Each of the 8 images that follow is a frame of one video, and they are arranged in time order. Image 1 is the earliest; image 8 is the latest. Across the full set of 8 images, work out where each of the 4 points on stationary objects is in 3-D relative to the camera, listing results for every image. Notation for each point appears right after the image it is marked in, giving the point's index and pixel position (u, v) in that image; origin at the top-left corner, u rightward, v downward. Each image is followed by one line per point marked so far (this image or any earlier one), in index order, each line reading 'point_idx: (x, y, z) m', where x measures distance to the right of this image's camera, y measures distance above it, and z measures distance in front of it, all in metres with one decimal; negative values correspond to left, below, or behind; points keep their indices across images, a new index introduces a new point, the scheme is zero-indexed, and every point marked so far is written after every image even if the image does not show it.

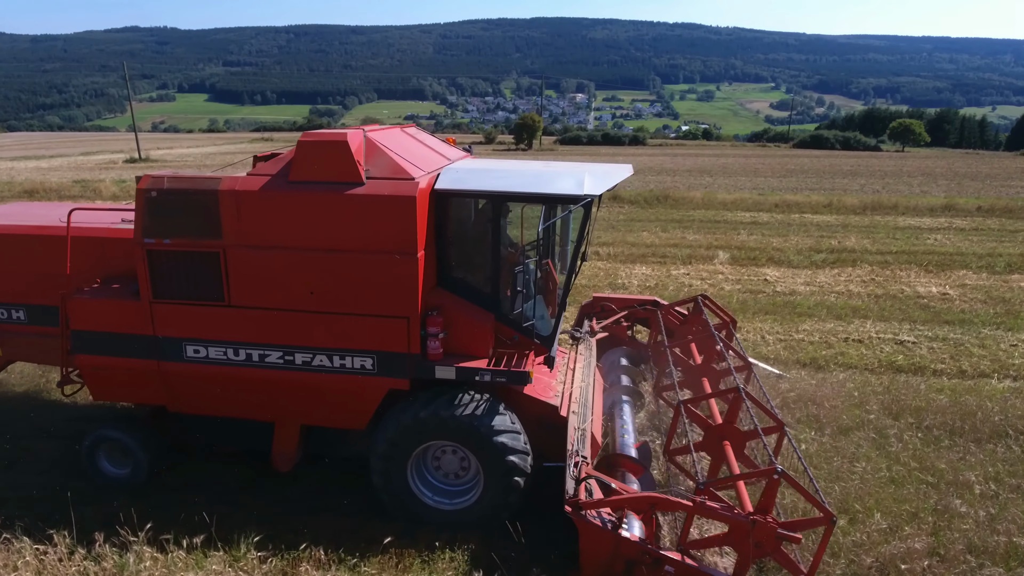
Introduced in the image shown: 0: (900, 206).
0: (+7.5, +1.6, +12.7) m
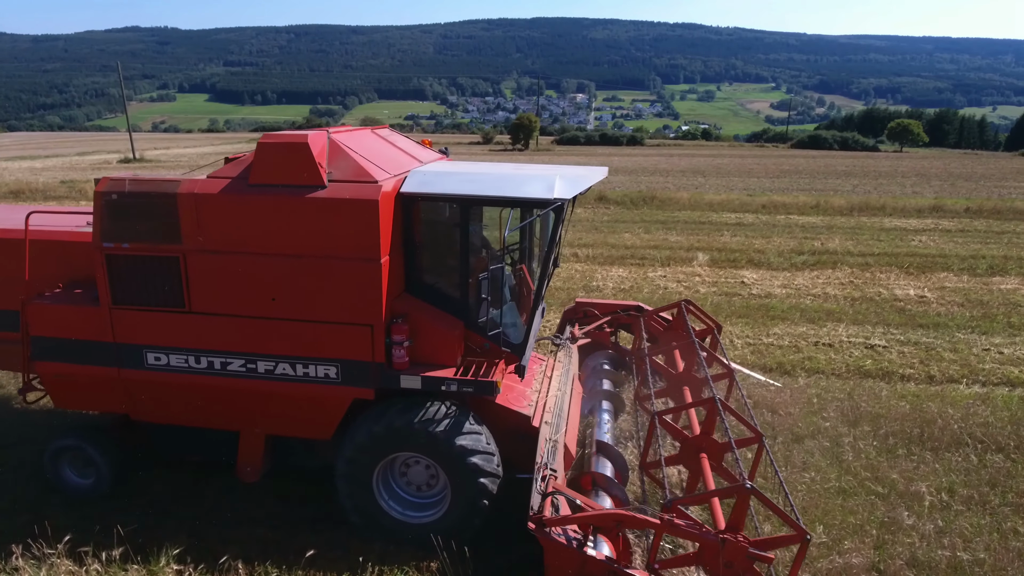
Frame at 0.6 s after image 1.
0: (+7.3, +1.6, +12.6) m
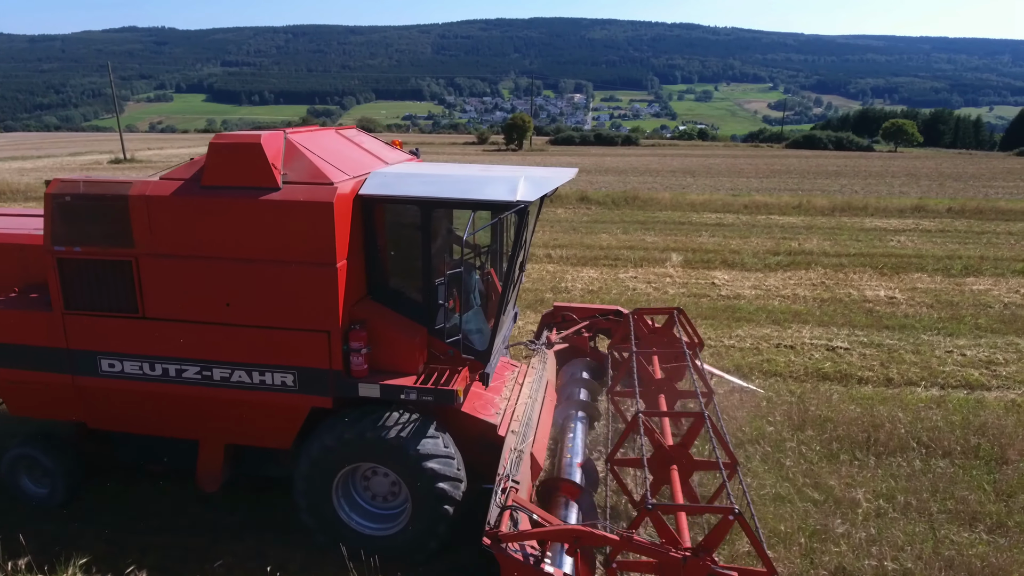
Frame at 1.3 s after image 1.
0: (+6.9, +1.6, +12.6) m
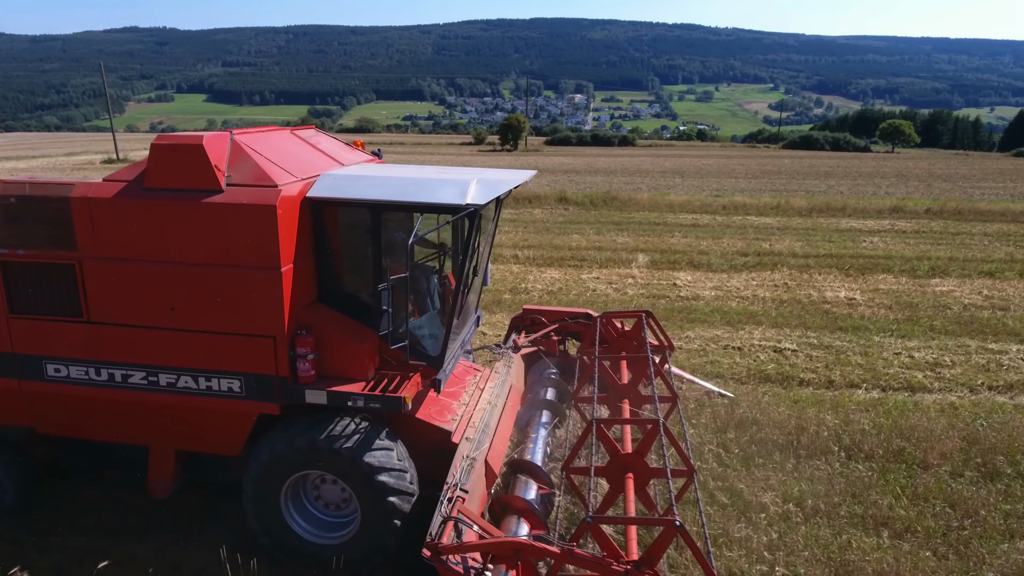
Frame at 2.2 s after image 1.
0: (+6.5, +1.6, +12.5) m
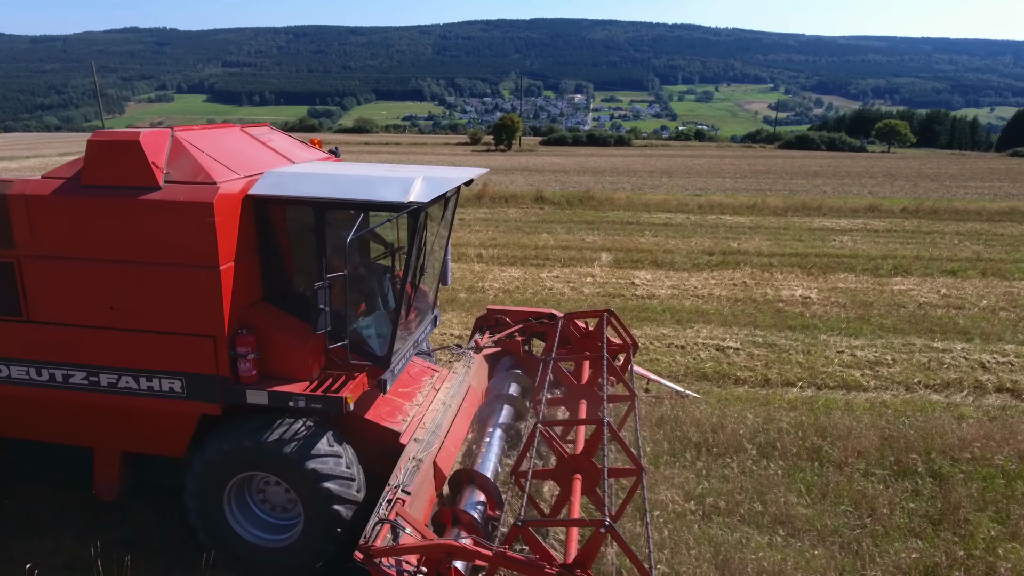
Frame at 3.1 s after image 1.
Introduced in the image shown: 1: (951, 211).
0: (+6.1, +1.6, +12.5) m
1: (+8.2, +1.4, +12.1) m
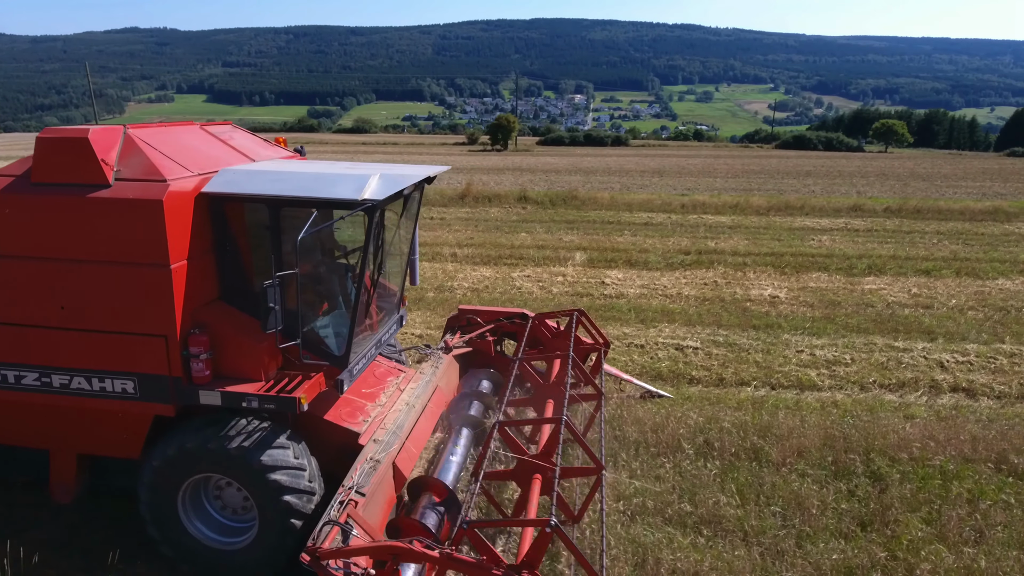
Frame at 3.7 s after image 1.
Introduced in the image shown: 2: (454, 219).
0: (+5.8, +1.6, +12.5) m
1: (+7.9, +1.5, +12.0) m
2: (-1.1, +1.3, +11.9) m
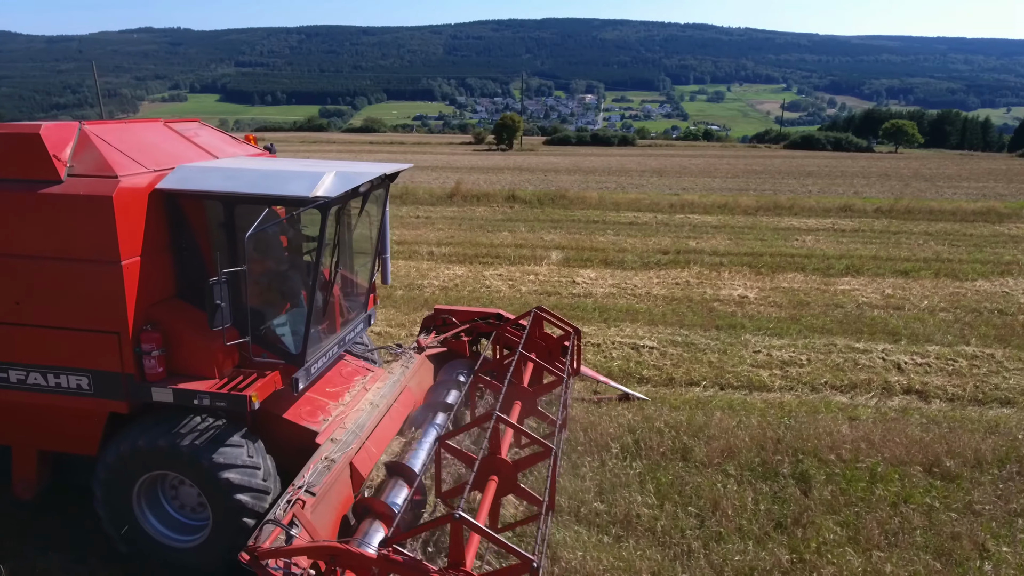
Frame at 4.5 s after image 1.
0: (+5.6, +1.6, +12.4) m
1: (+7.7, +1.4, +11.9) m
2: (-1.3, +1.3, +11.9) m
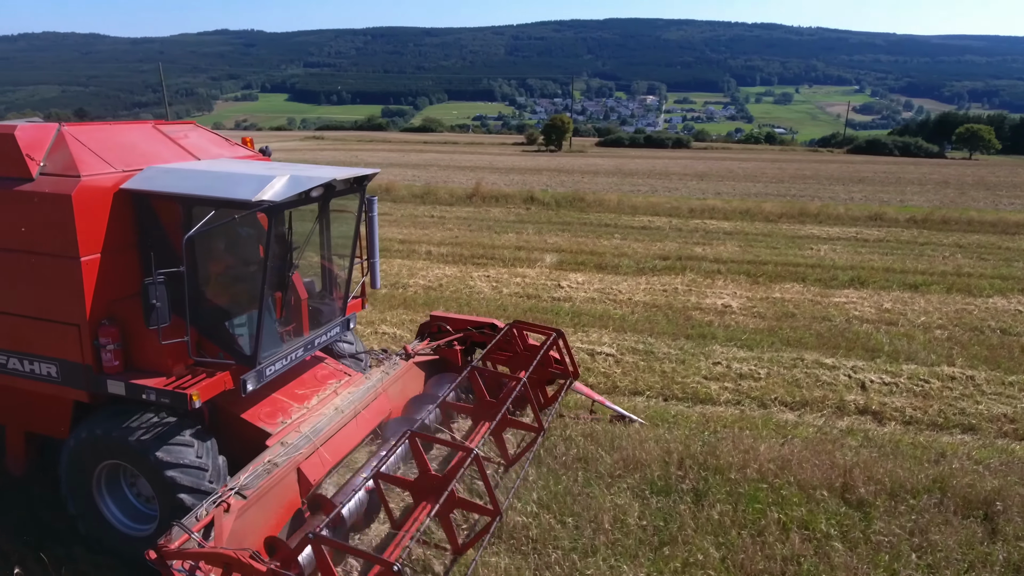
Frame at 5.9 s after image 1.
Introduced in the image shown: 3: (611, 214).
0: (+6.0, +1.4, +11.9) m
1: (+8.1, +1.2, +11.2) m
2: (-0.9, +1.3, +12.0) m
3: (+2.2, +1.4, +12.3) m
